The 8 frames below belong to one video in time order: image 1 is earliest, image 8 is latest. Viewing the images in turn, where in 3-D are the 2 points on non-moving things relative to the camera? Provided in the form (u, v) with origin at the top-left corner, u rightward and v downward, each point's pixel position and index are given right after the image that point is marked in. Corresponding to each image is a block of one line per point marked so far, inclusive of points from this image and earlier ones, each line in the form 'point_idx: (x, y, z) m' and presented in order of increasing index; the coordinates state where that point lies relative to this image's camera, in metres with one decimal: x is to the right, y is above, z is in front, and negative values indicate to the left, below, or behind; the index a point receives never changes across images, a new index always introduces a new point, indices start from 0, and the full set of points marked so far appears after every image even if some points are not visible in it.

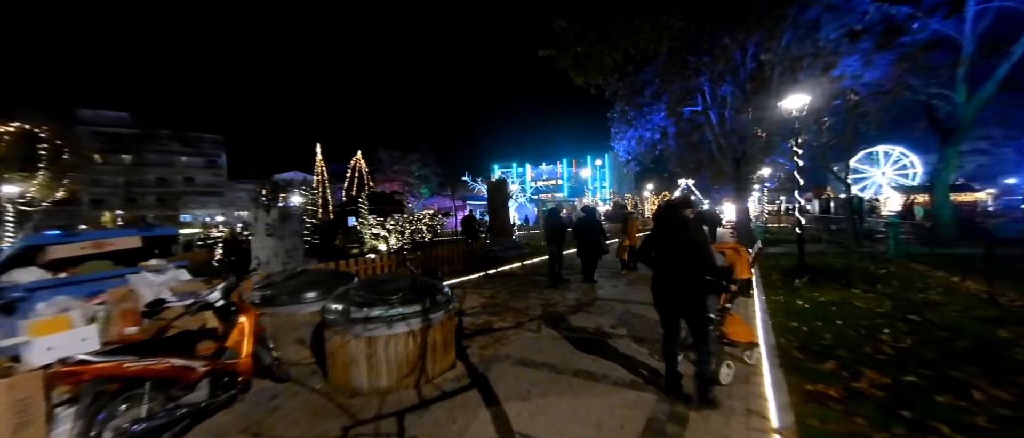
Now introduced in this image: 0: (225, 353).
0: (-2.8, -1.3, +3.3) m
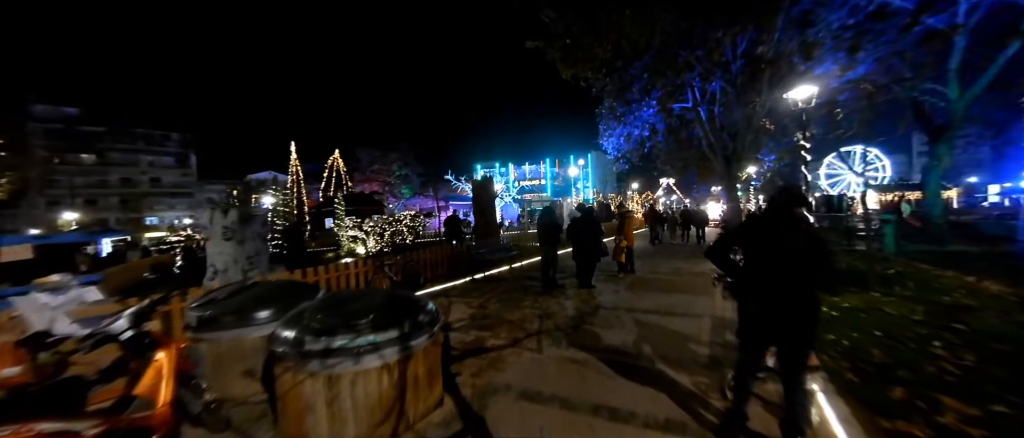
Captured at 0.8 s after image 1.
0: (-2.8, -1.4, +2.4) m
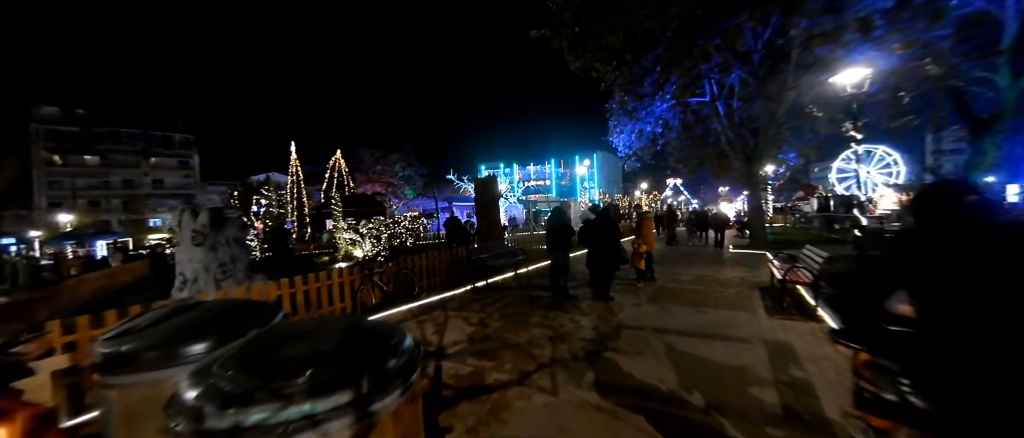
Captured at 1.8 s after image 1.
0: (-2.7, -1.4, +1.6) m
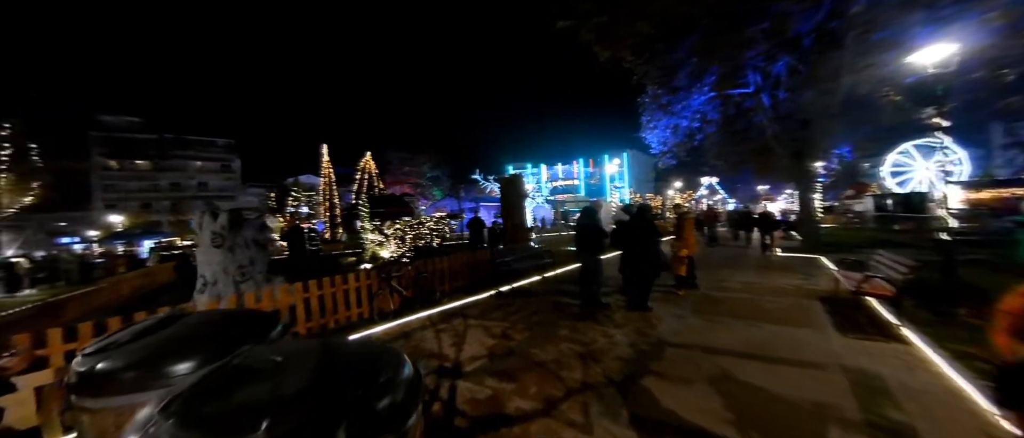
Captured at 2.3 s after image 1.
0: (-2.6, -1.4, +1.3) m
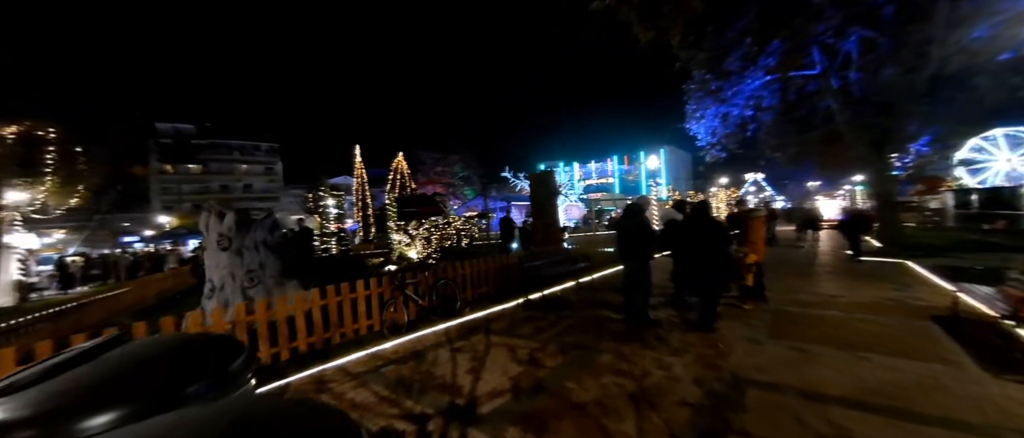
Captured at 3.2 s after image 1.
0: (-2.6, -1.4, +0.6) m
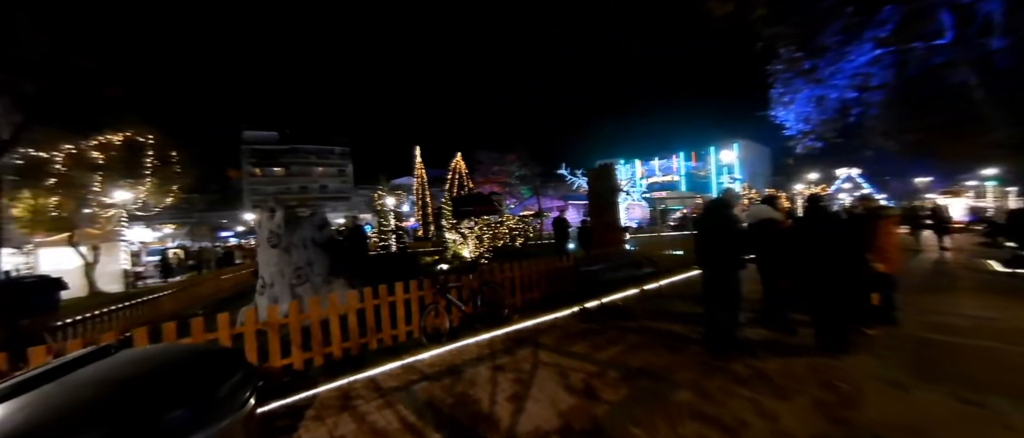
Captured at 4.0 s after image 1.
0: (-2.6, -1.4, +0.3) m
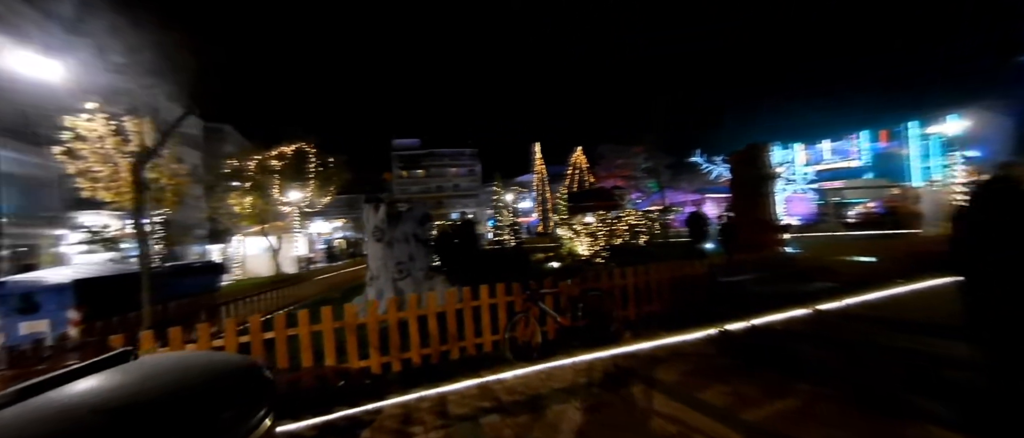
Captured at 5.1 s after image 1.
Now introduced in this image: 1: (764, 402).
0: (-2.9, -1.4, +0.4) m
1: (+2.5, -1.8, +3.3) m
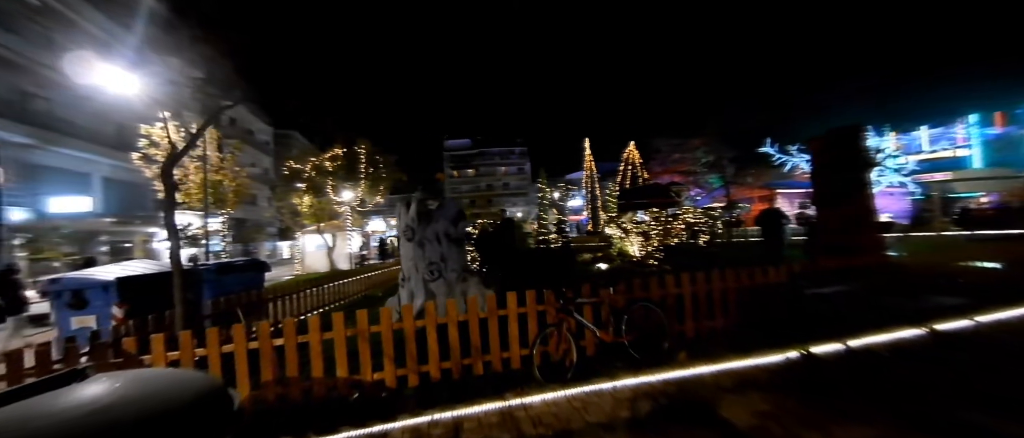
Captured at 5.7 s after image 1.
0: (-3.1, -1.4, +0.4) m
1: (+2.6, -1.8, +2.4) m
